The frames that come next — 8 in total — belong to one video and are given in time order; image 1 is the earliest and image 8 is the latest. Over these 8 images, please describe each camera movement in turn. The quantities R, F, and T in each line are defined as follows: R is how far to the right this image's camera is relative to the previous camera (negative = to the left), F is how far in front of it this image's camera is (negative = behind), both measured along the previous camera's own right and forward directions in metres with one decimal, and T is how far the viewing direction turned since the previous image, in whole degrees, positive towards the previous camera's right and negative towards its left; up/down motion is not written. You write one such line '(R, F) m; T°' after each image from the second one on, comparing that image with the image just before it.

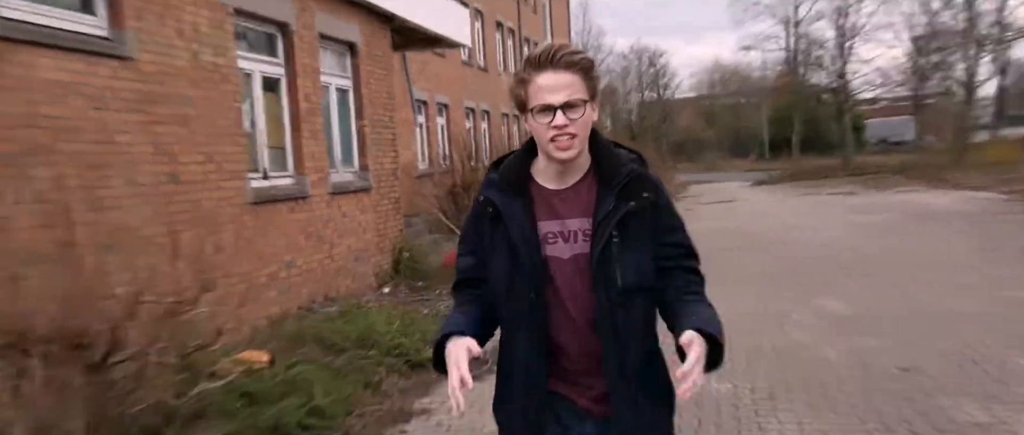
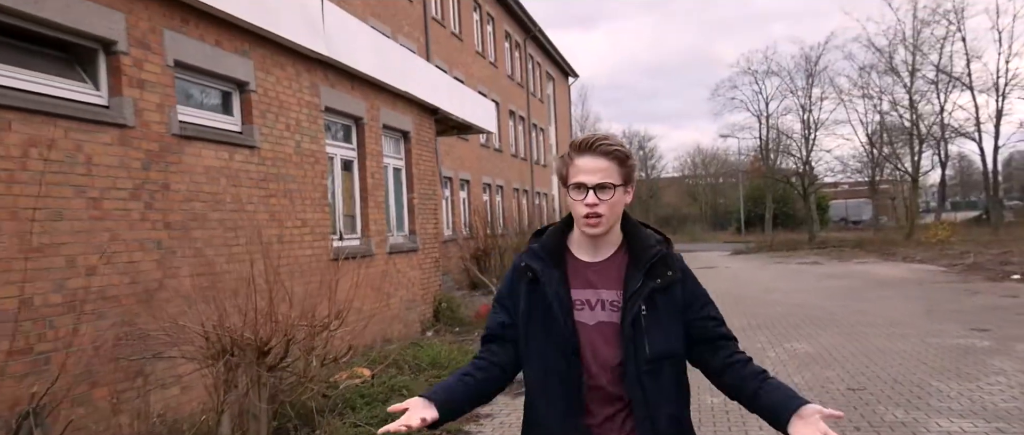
(-0.3, -1.5) m; -1°
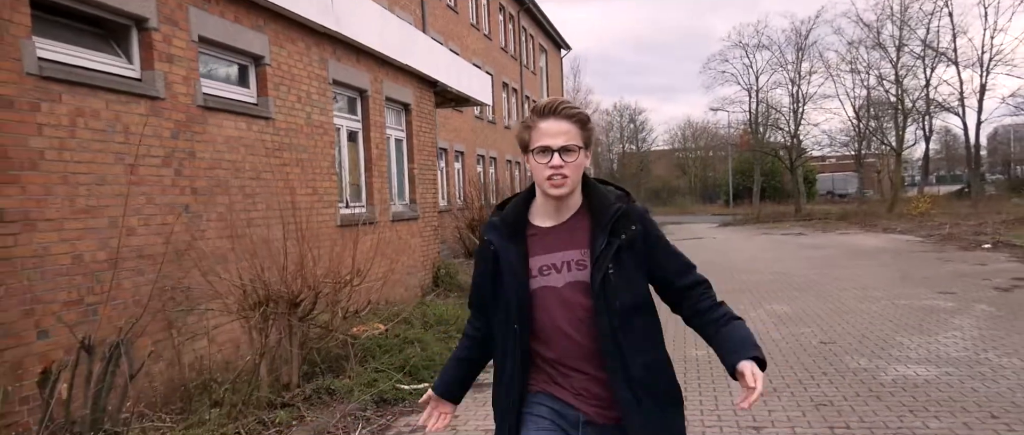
(-0.1, -0.5) m; +1°
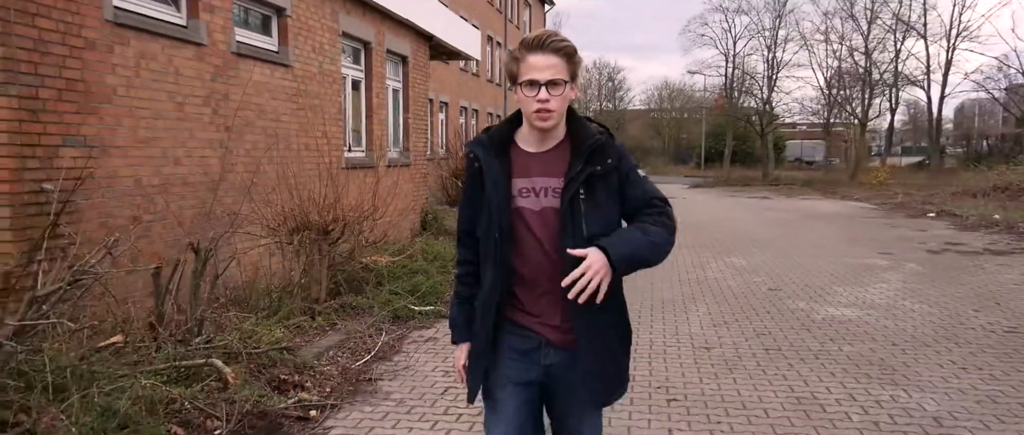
(-0.3, -0.9) m; +2°
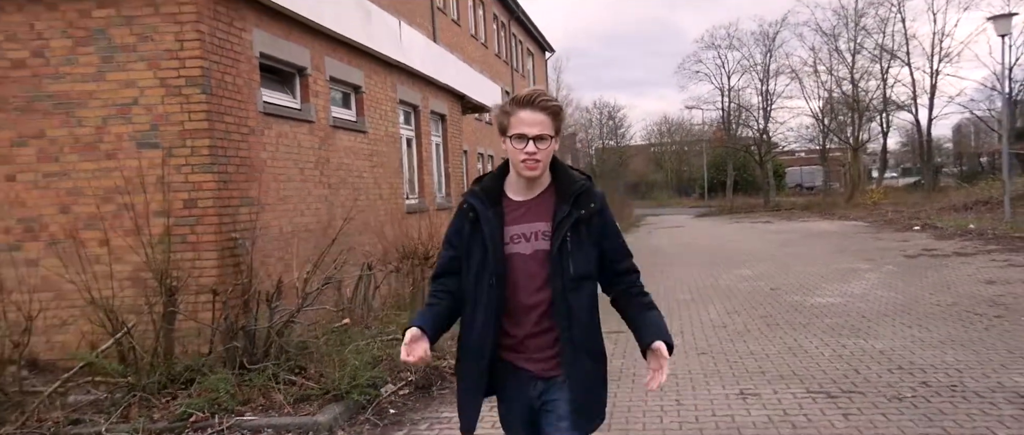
(-0.5, -1.9) m; 0°
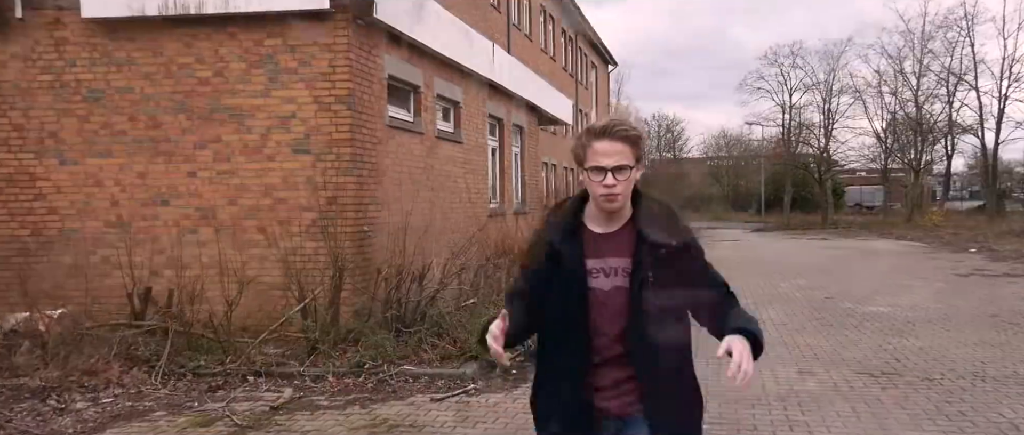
(-0.4, -1.2) m; -4°
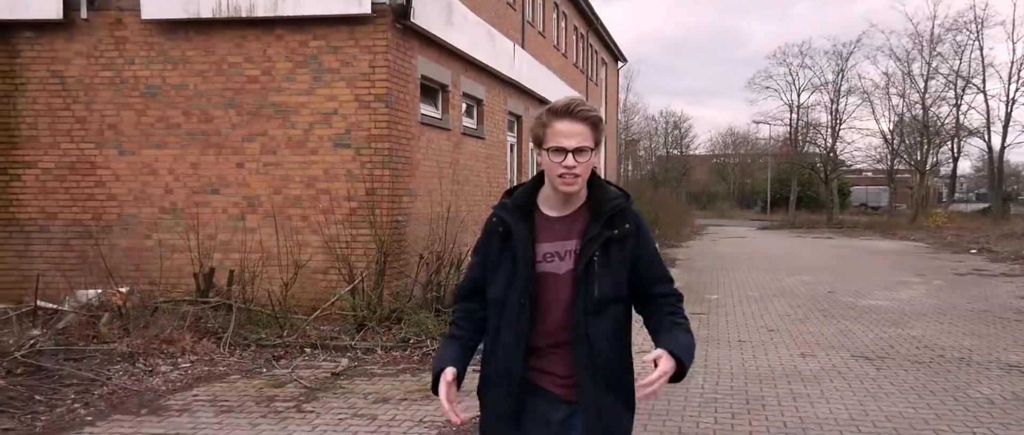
(-0.2, -0.6) m; 0°
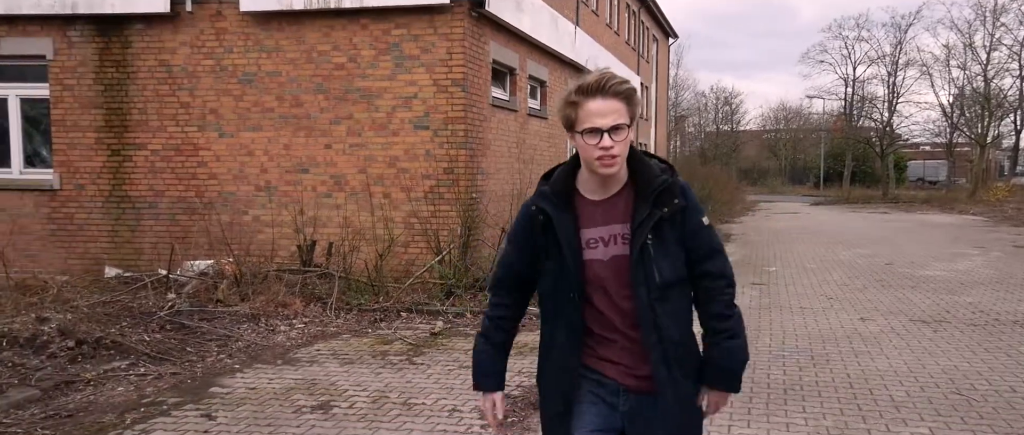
(-0.3, -0.6) m; -3°
